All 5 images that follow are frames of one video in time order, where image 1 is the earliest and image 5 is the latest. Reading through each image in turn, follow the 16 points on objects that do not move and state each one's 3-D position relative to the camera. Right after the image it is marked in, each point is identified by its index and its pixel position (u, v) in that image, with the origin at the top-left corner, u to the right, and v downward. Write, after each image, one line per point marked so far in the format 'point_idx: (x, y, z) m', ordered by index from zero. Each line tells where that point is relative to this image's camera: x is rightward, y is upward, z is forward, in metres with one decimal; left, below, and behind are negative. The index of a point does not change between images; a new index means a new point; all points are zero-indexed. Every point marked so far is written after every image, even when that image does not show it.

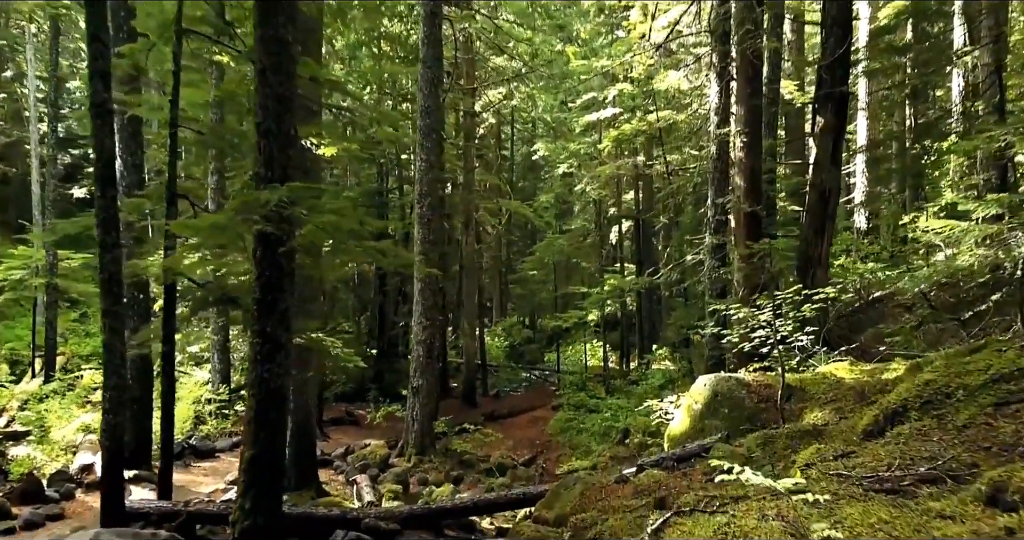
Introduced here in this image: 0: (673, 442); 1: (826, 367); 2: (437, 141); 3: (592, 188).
0: (+1.5, -1.6, +6.7) m
1: (+2.9, -0.9, +6.8) m
2: (-1.2, +2.1, +12.2) m
3: (+2.1, +2.2, +19.4) m
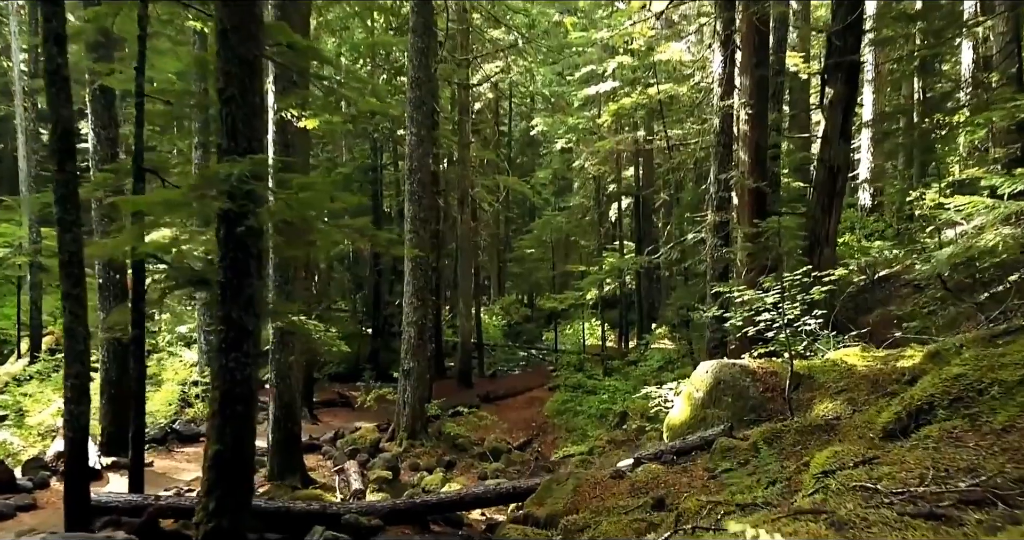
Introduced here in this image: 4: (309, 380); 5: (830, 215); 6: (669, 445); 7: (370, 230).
0: (+1.4, -1.4, +6.4) m
1: (+2.8, -0.7, +6.4) m
2: (-1.3, +2.5, +11.7) m
3: (+2.0, +2.7, +18.9) m
4: (-3.7, -2.0, +13.3) m
5: (+4.0, +0.7, +9.3) m
6: (+1.2, -1.4, +5.8) m
7: (-1.2, +0.3, +6.2) m
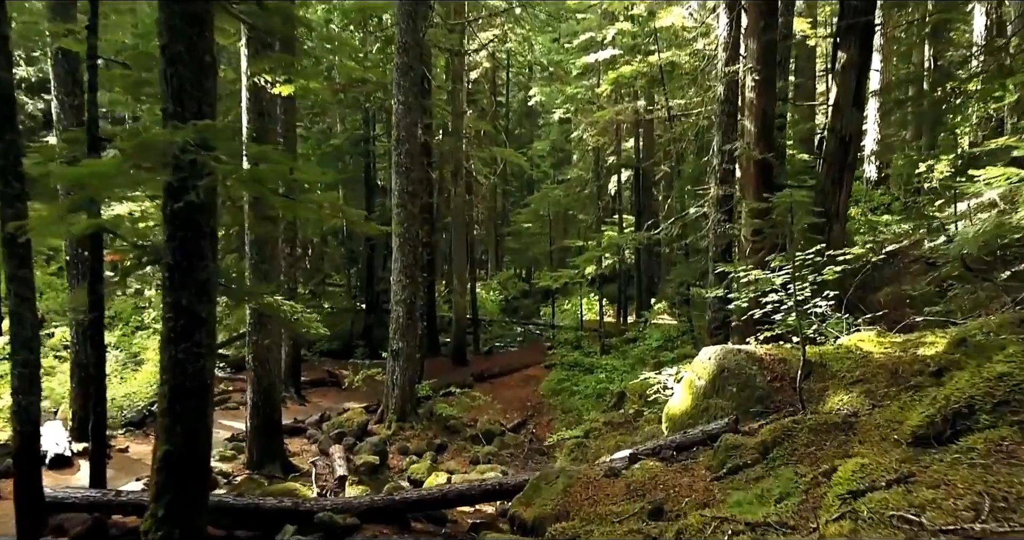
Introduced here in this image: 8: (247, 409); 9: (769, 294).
0: (+1.3, -1.2, +5.9) m
1: (+2.7, -0.5, +6.0) m
2: (-1.4, +2.8, +11.1) m
3: (+1.9, +3.4, +18.3) m
4: (-3.8, -1.6, +12.8) m
5: (+3.9, +1.0, +8.7) m
6: (+1.1, -1.2, +5.3) m
7: (-1.3, +0.5, +5.7) m
8: (-3.0, -1.6, +8.4) m
9: (+2.2, -0.2, +6.4) m
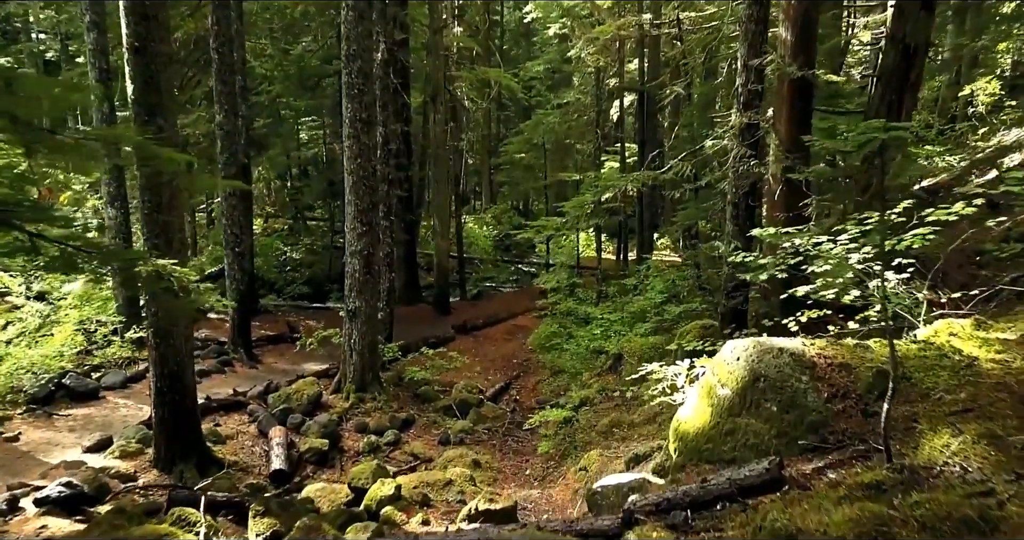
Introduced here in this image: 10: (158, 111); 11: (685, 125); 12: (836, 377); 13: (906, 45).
0: (+1.0, -1.0, +4.3) m
1: (+2.4, -0.3, +4.2) m
2: (-1.7, +3.5, +9.0) m
3: (+1.6, +4.7, +16.1) m
4: (-4.1, -0.7, +11.2) m
5: (+3.6, +1.4, +6.9) m
6: (+0.8, -1.1, +3.7) m
7: (-1.6, +0.7, +3.9) m
8: (-3.3, -1.1, +6.8) m
9: (+1.9, 0.0, +4.6) m
10: (-3.0, +1.4, +6.3) m
11: (+3.3, +2.8, +14.3) m
12: (+1.7, -0.6, +3.9) m
13: (+3.6, +2.1, +6.7) m
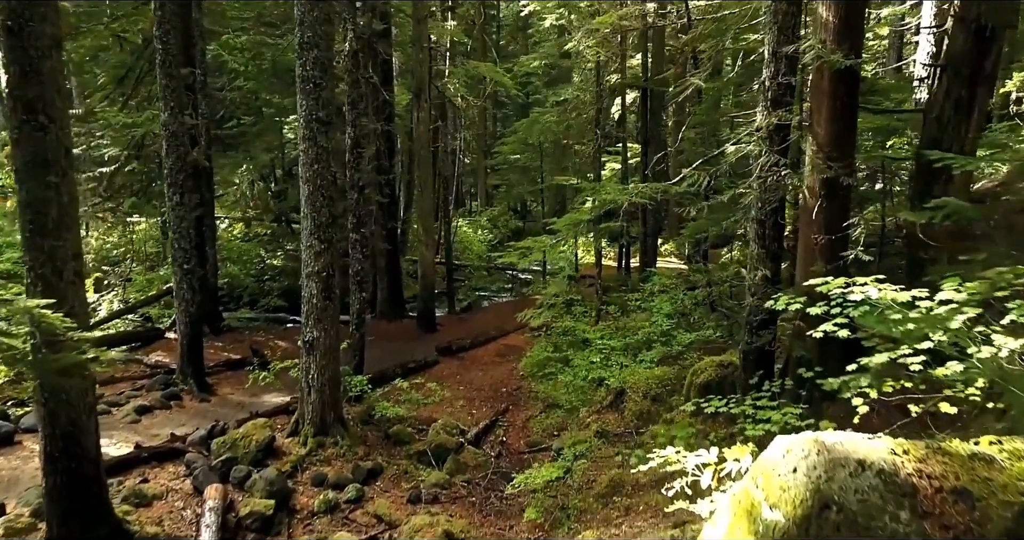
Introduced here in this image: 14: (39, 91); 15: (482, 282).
0: (+0.8, -1.3, +3.0) m
1: (+2.3, -0.6, +2.9) m
2: (-1.9, +3.3, +7.7) m
3: (+1.5, +4.5, +14.8) m
4: (-4.2, -0.9, +9.9) m
5: (+3.4, +1.2, +5.5) m
6: (+0.7, -1.4, +2.4) m
7: (-1.8, +0.4, +2.5) m
8: (-3.5, -1.4, +5.5) m
9: (+1.8, -0.2, +3.3) m
10: (-3.2, +1.1, +5.0) m
11: (+3.2, +2.6, +13.0) m
12: (+1.6, -0.9, +2.6) m
13: (+3.4, +1.8, +5.4) m
14: (-3.2, +1.2, +5.0) m
15: (-0.8, -0.3, +19.5) m
